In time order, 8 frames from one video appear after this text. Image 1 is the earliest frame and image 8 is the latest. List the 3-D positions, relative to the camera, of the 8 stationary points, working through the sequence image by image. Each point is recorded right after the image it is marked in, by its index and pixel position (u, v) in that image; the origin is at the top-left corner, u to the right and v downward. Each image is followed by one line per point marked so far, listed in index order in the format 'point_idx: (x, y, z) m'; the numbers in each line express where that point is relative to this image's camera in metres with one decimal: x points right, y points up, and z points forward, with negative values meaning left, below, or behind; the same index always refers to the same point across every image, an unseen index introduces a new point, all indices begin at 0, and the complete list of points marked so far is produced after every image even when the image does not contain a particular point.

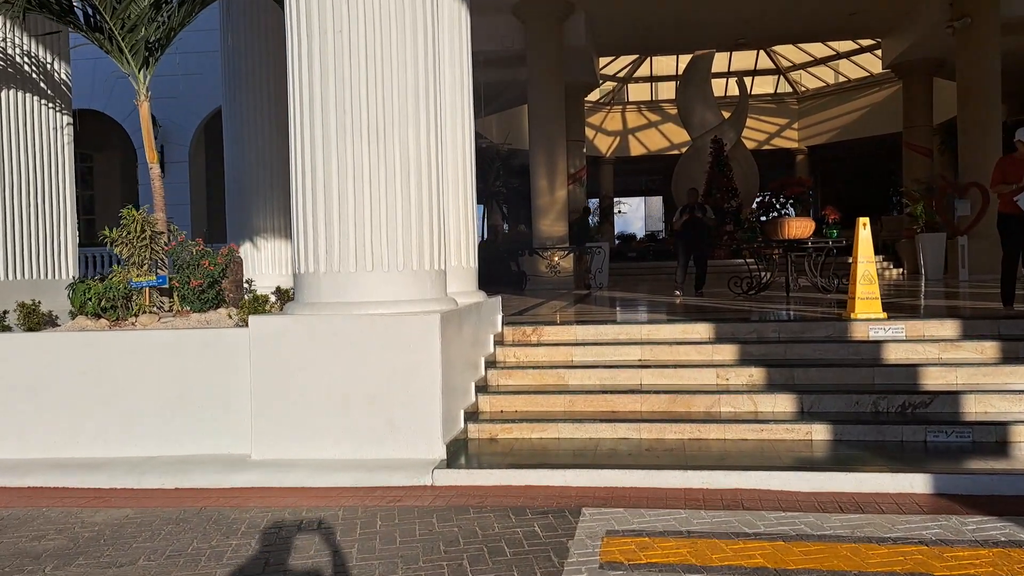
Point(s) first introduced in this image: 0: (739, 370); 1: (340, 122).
0: (+1.6, -0.6, +6.0) m
1: (-1.1, +1.0, +5.2) m
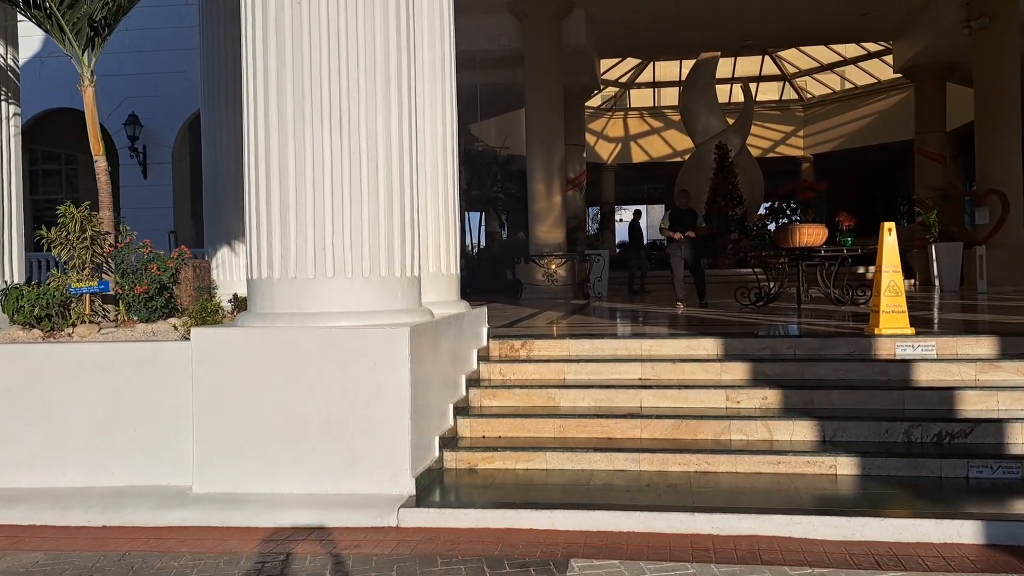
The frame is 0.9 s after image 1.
0: (+1.5, -0.7, +5.3) m
1: (-1.2, +1.0, +4.5) m
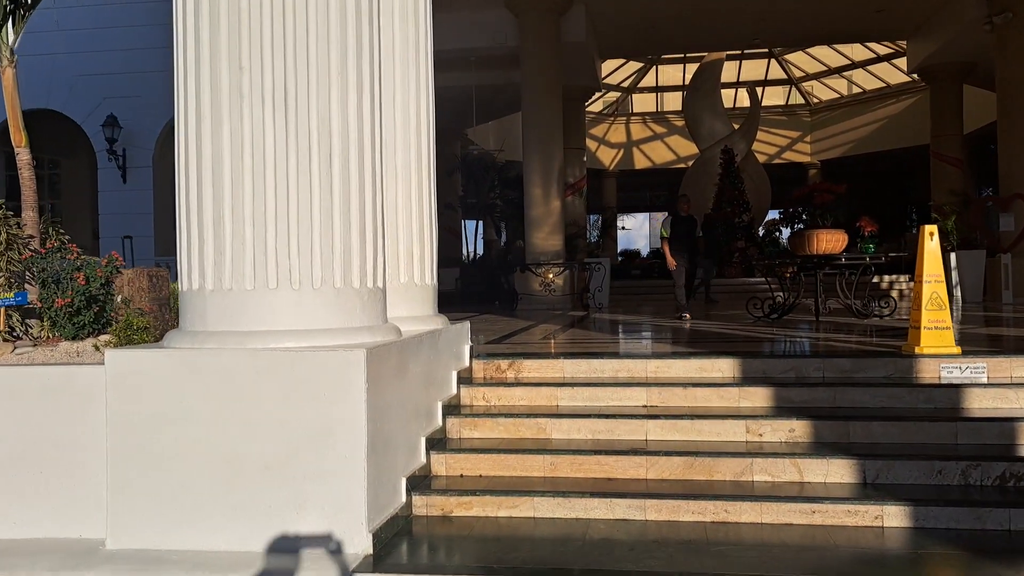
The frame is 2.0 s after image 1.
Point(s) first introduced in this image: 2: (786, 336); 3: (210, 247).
0: (+1.5, -0.7, +4.6) m
1: (-1.3, +0.9, +3.8) m
2: (+2.5, -0.4, +7.7) m
3: (-1.4, +0.2, +3.8) m
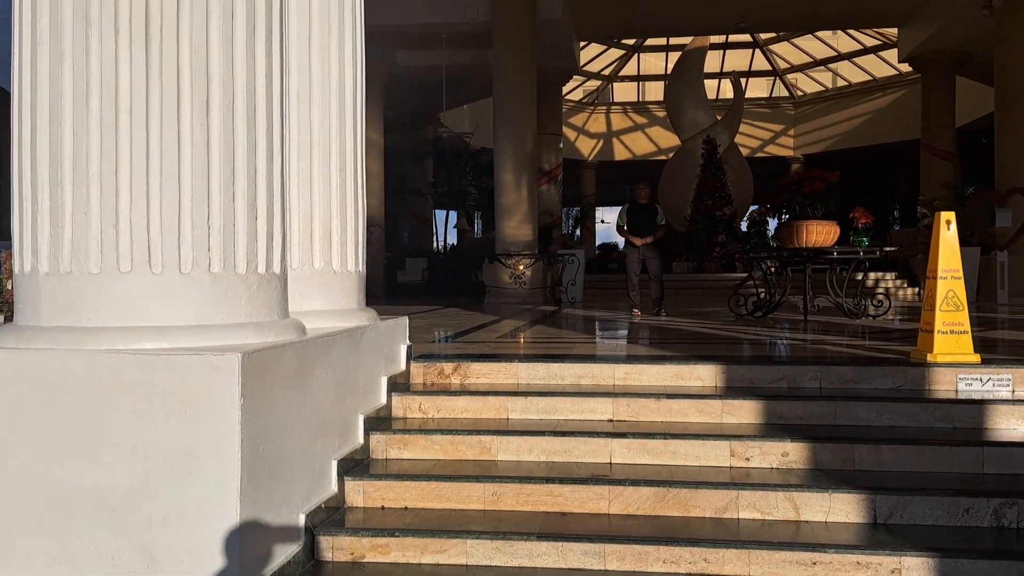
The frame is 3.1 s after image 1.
0: (+1.2, -0.7, +3.8) m
1: (-1.5, +1.0, +2.9) m
2: (+2.2, -0.4, +6.9) m
3: (-1.6, +0.3, +2.9) m
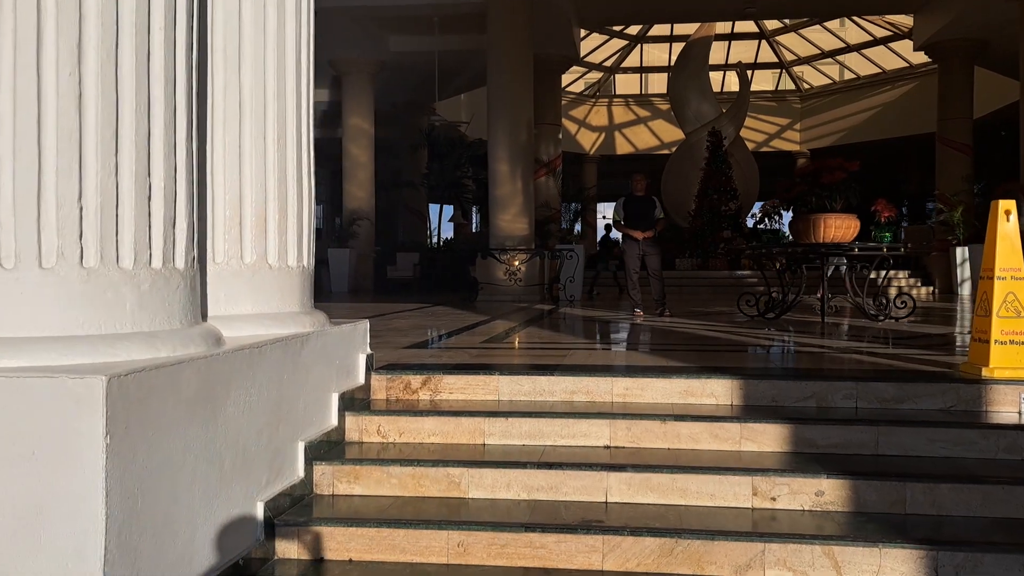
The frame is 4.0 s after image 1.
0: (+1.1, -0.7, +3.1) m
1: (-1.6, +1.0, +2.2) m
2: (+2.1, -0.4, +6.2) m
3: (-1.7, +0.3, +2.2) m
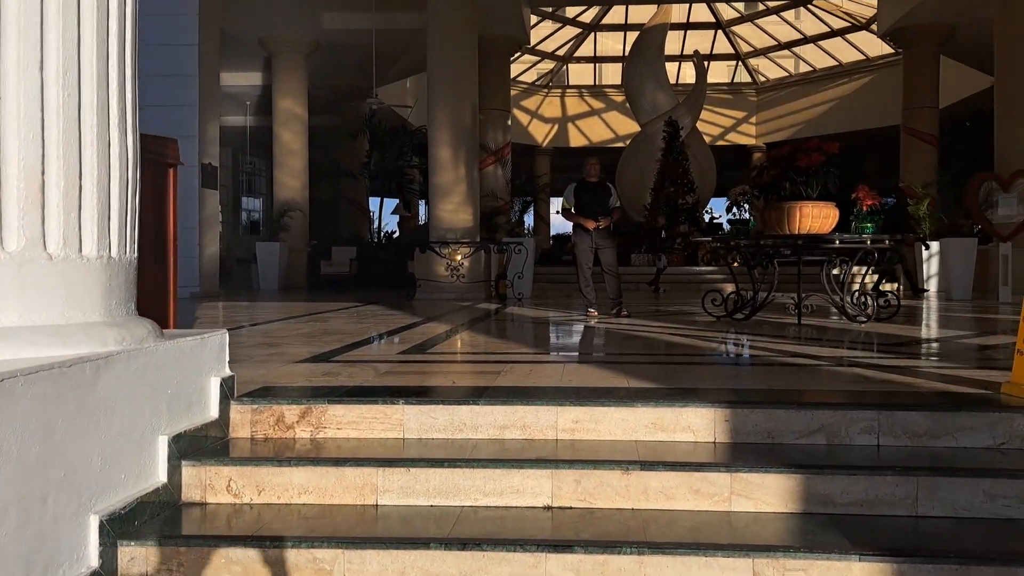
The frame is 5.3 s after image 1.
0: (+0.8, -0.7, +2.1) m
1: (-1.8, +1.0, +1.1) m
2: (+1.6, -0.4, +5.3) m
3: (-2.0, +0.3, +1.2) m
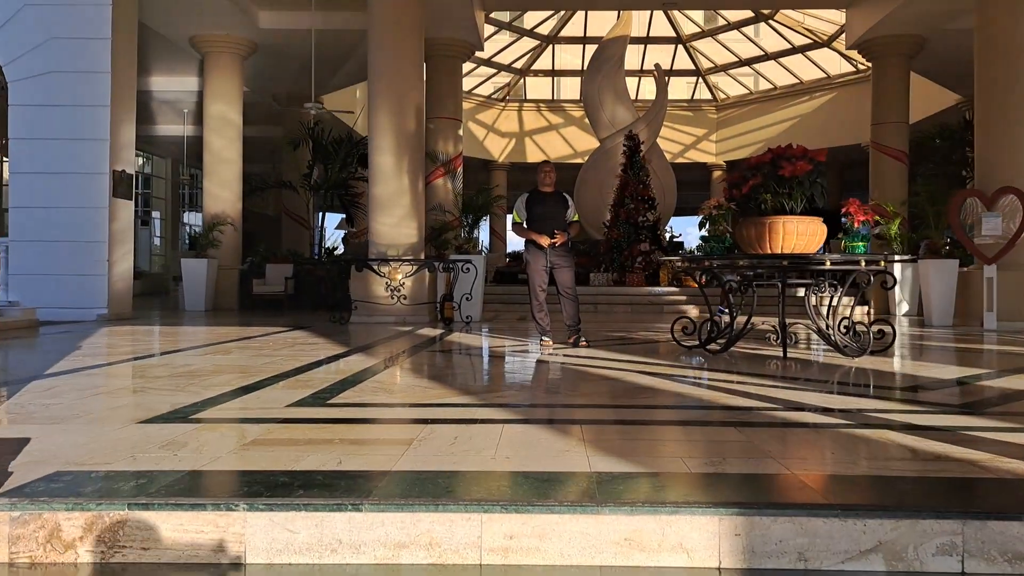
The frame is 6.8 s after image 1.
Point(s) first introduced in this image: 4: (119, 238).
0: (+0.6, -0.8, +1.2) m
1: (-2.0, +0.9, +0.1) m
2: (+1.3, -0.5, +4.4) m
3: (-2.1, +0.2, +0.1) m
4: (-4.8, +0.6, +10.2) m
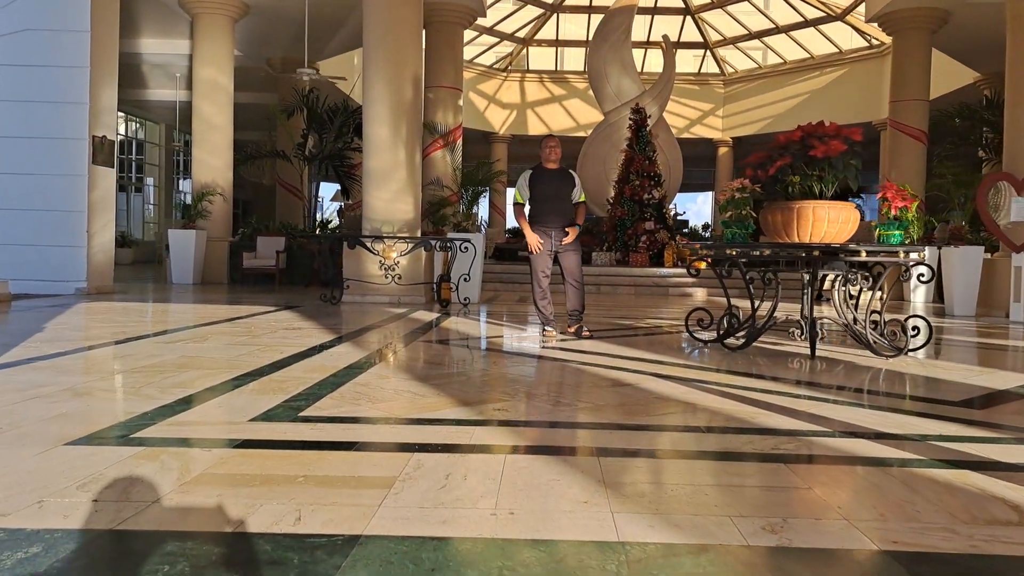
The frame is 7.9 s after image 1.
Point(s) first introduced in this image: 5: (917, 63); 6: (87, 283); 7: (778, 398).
0: (+0.6, -0.9, +0.7) m
1: (-1.9, +0.9, -0.5) m
2: (+1.3, -0.5, +3.9) m
3: (-2.1, +0.1, -0.4) m
4: (-4.8, +0.9, +9.7) m
5: (+6.4, +3.6, +13.2) m
6: (-4.9, +0.1, +9.6) m
7: (+1.4, -0.5, +4.1) m
